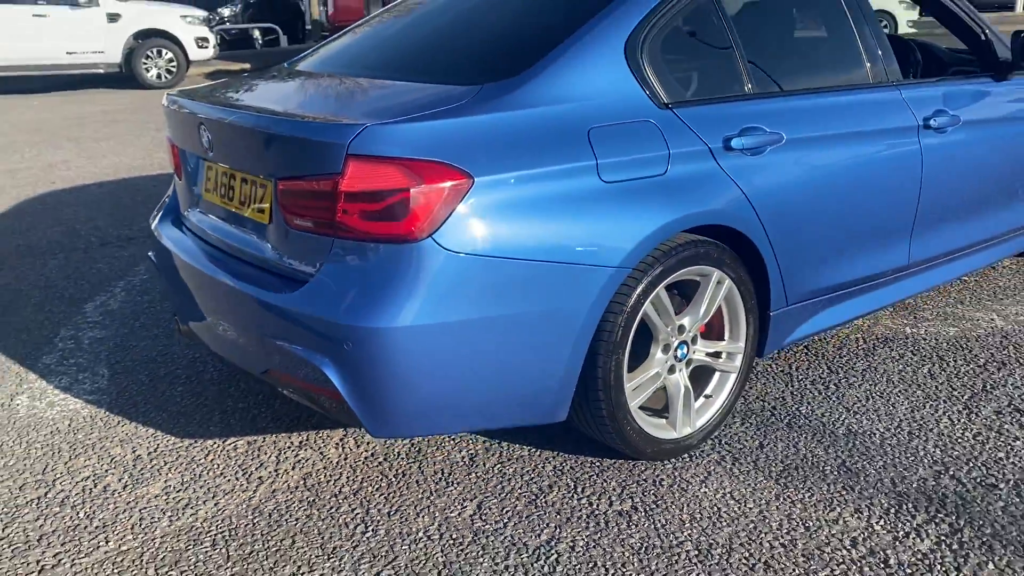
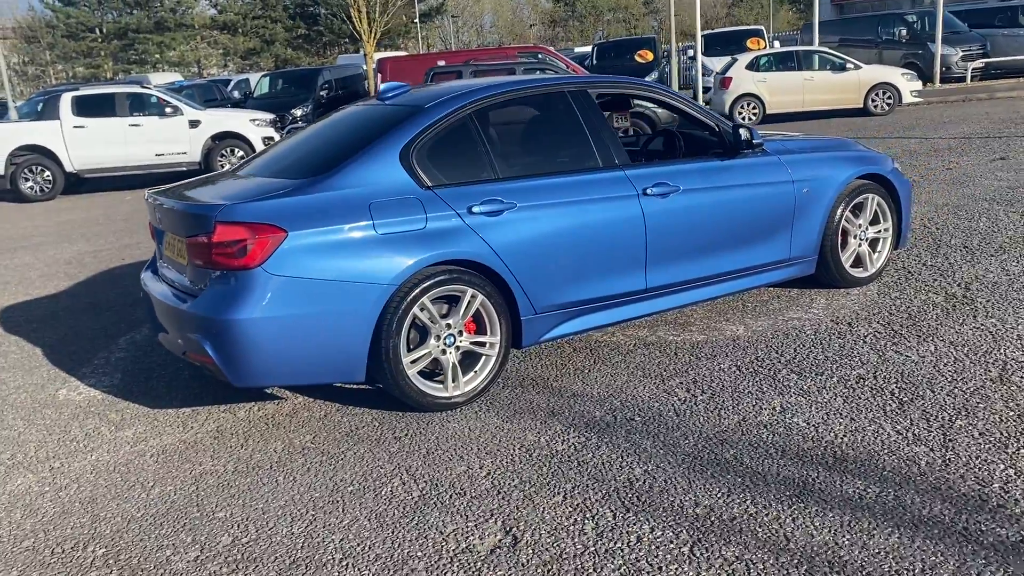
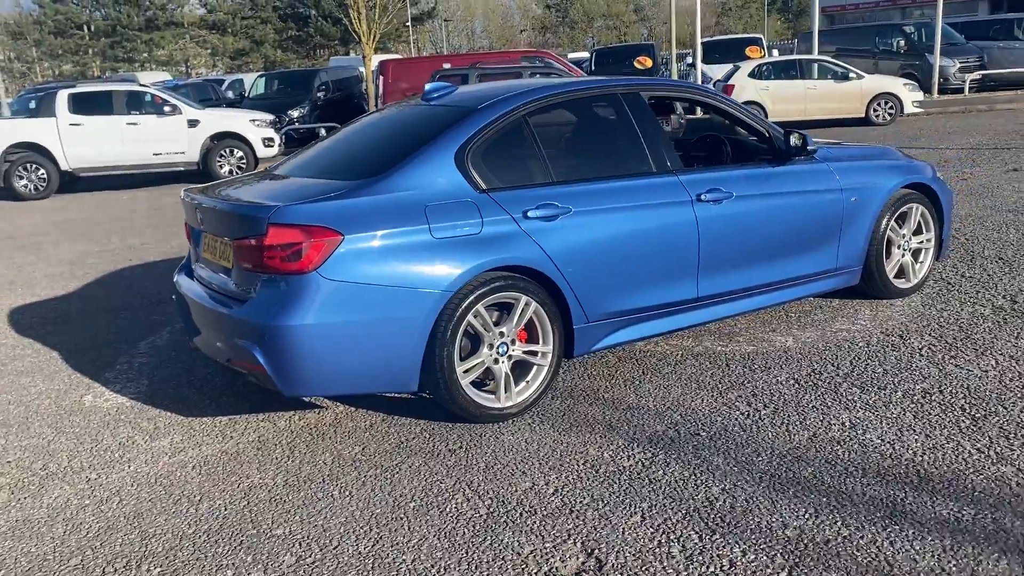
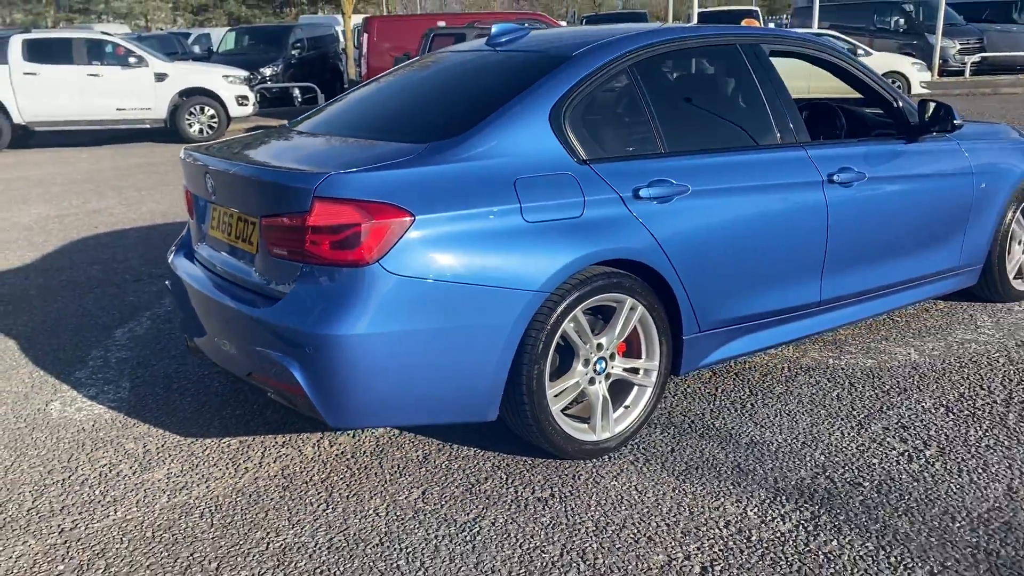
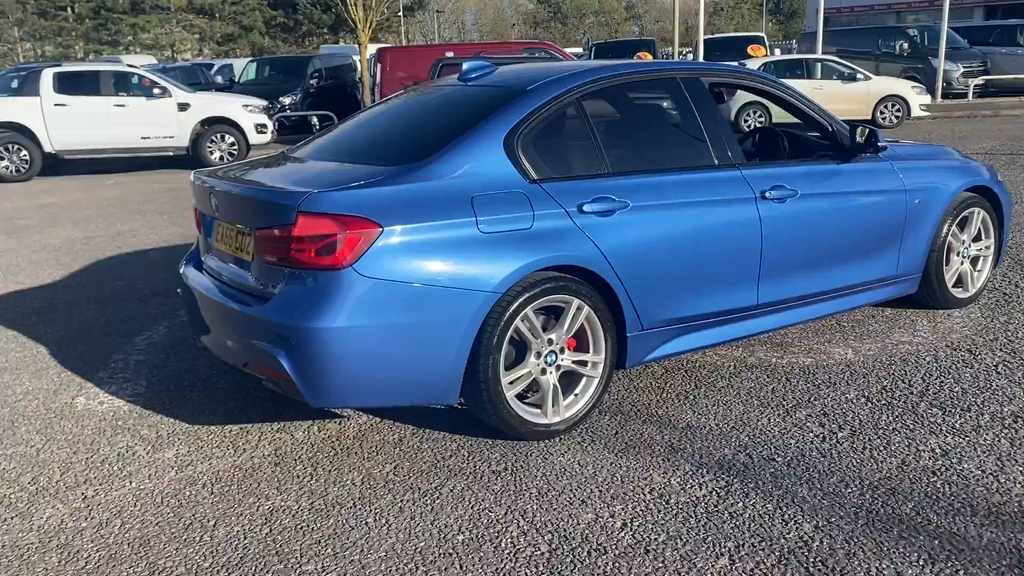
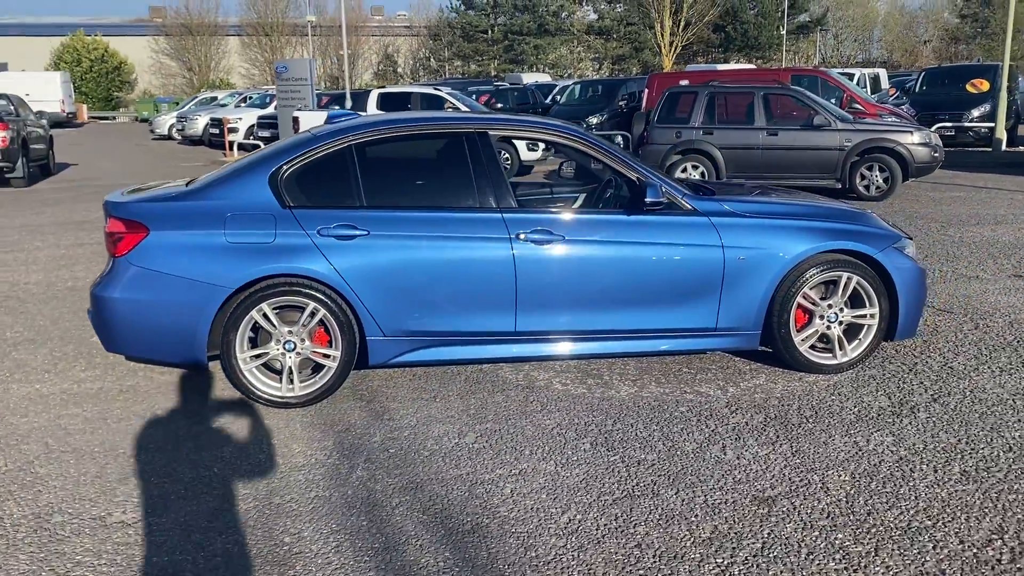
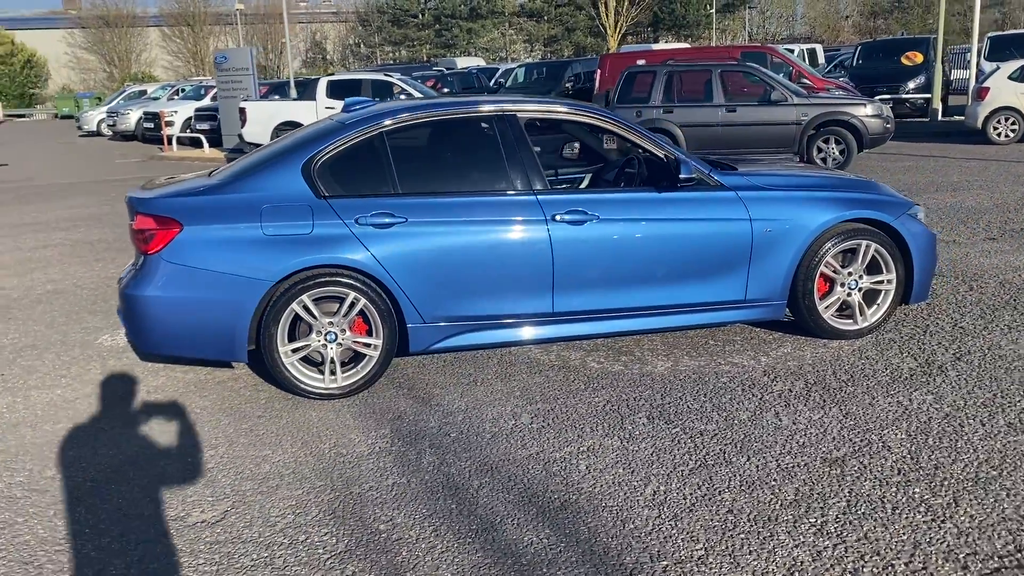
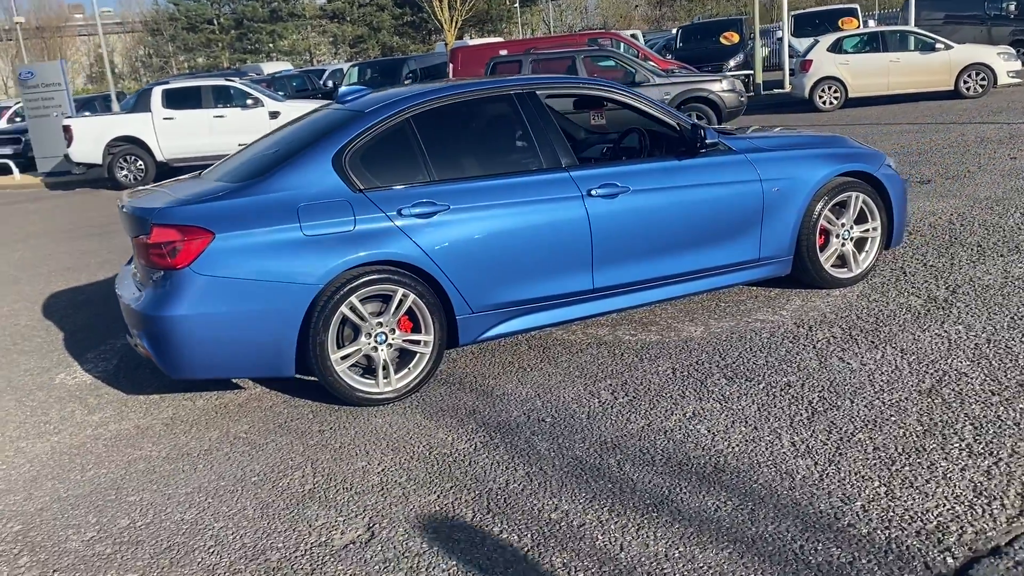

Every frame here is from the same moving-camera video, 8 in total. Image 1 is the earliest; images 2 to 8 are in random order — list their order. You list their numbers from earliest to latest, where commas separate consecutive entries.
4, 5, 3, 2, 8, 7, 6
